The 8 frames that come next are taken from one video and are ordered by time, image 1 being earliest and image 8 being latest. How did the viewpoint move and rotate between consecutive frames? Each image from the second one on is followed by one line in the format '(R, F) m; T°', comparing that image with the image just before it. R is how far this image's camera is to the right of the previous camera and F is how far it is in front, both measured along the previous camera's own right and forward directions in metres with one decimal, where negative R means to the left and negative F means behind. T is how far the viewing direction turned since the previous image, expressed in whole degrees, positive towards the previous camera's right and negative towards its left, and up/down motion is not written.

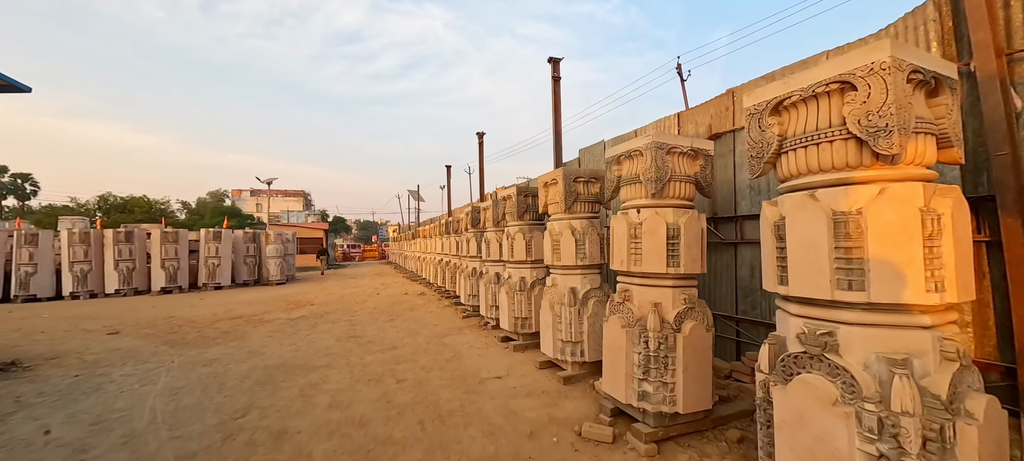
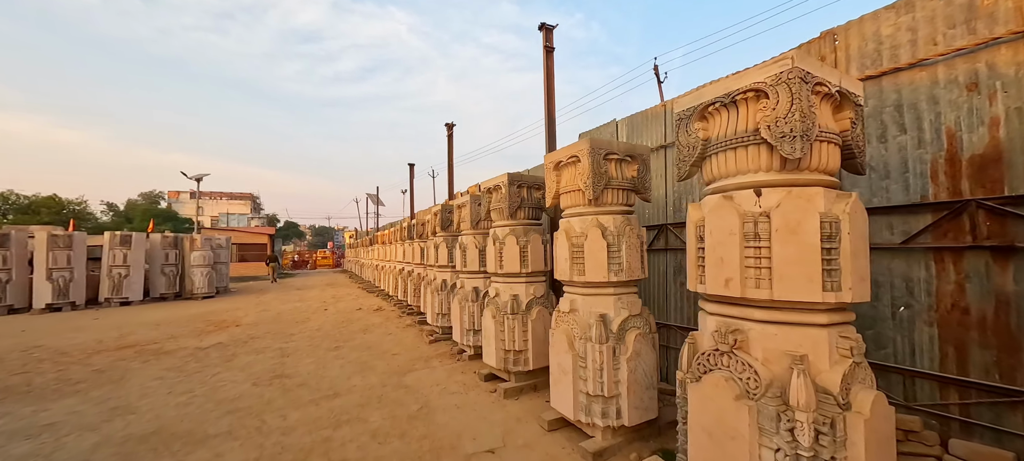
(-0.2, +1.1) m; +6°
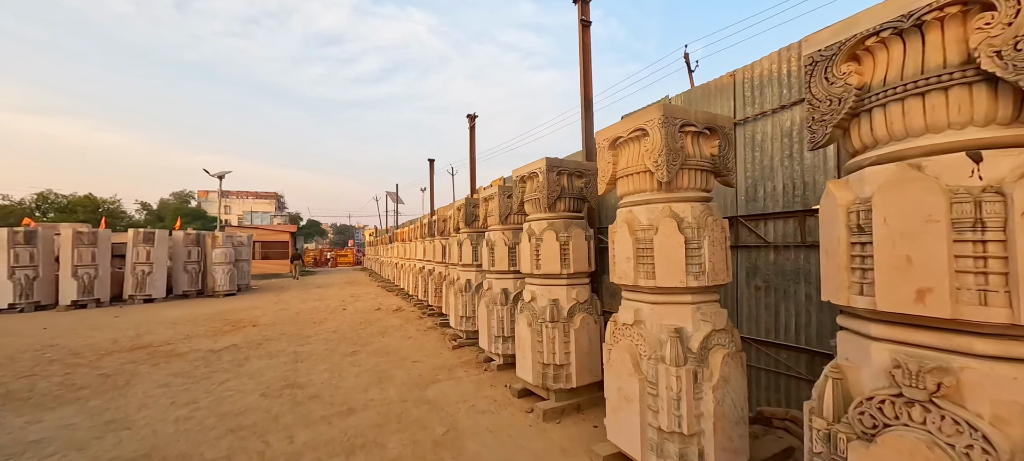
(-0.2, +0.4) m; -3°
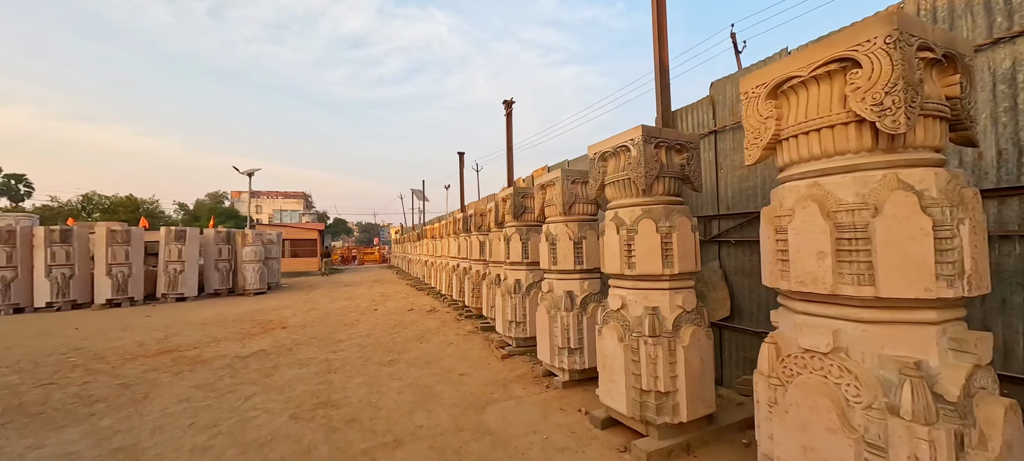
(-0.4, +0.6) m; -3°
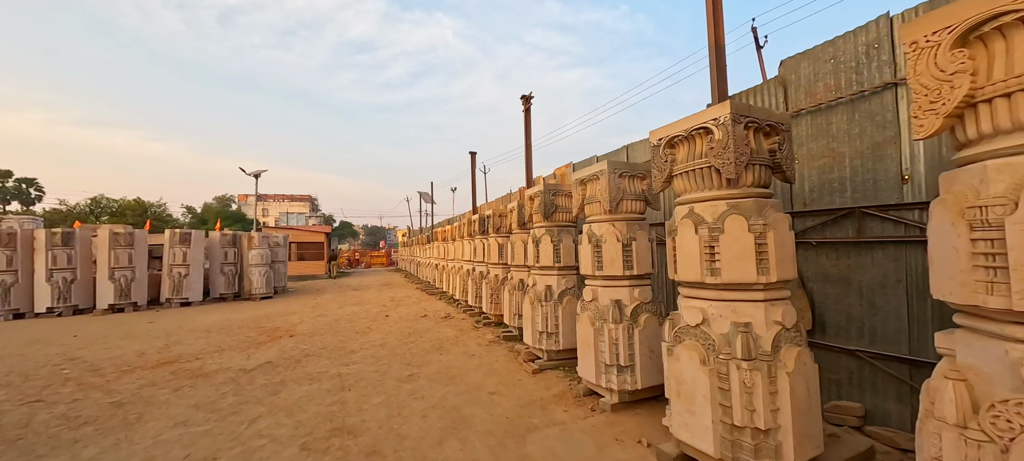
(-0.3, +0.4) m; -1°
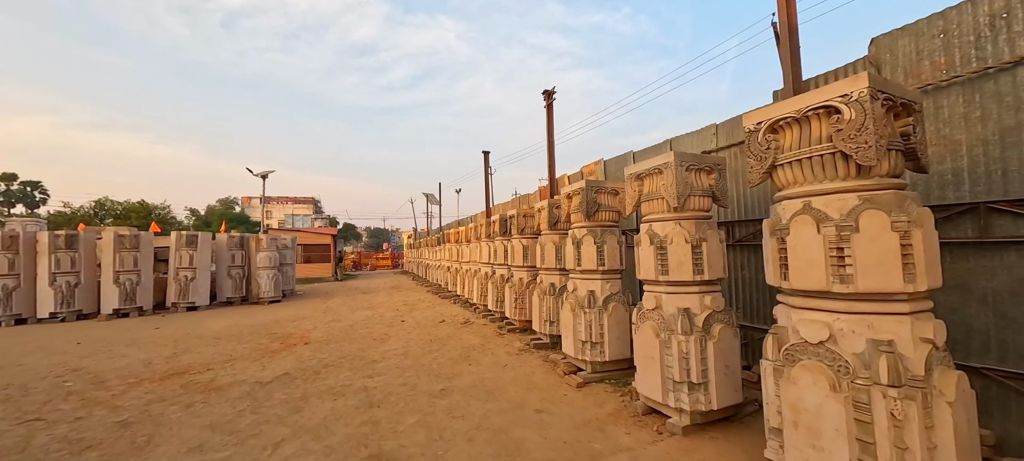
(-0.3, +0.3) m; 0°
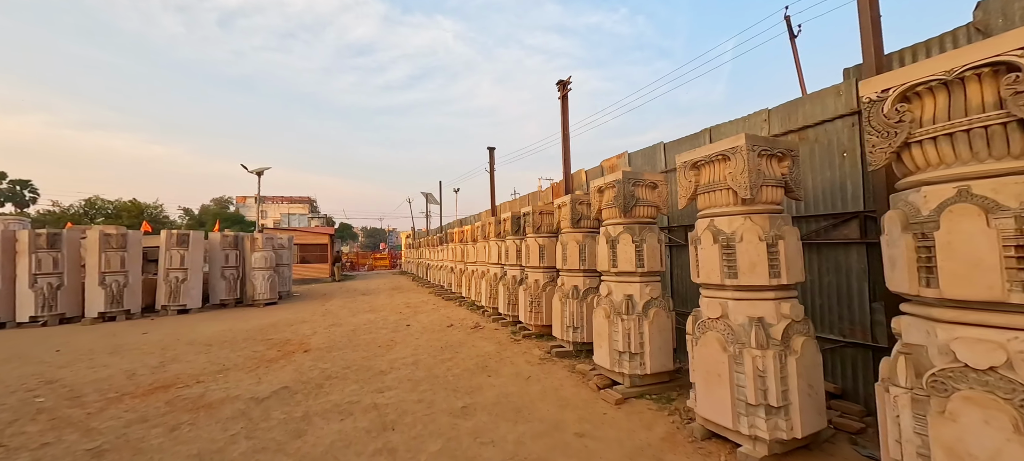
(-0.3, +0.4) m; +1°
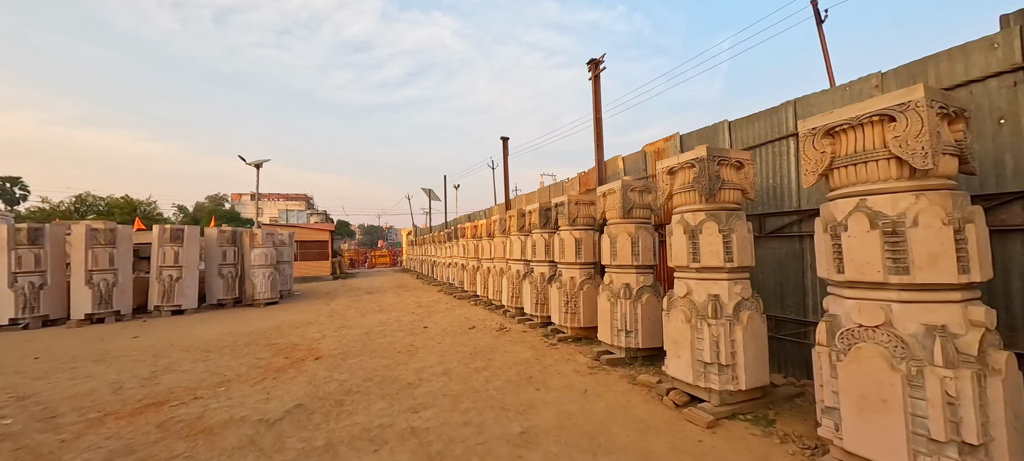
(-0.4, +0.5) m; 0°
